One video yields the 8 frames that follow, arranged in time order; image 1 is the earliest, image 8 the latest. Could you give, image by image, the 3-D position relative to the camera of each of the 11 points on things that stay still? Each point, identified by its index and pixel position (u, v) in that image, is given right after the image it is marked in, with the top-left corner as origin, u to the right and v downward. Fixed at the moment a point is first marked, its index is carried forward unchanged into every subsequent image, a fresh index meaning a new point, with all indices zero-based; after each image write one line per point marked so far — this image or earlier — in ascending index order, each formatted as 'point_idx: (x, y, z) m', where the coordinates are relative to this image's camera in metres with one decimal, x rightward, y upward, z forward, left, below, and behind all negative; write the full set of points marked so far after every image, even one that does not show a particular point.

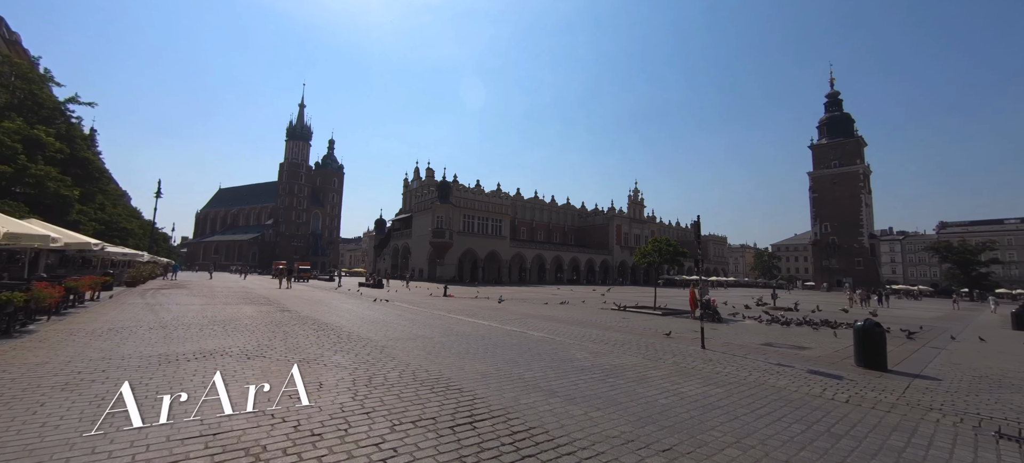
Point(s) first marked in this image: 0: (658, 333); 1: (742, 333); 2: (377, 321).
0: (+4.6, -3.2, +12.5) m
1: (+7.9, -3.4, +13.7) m
2: (-4.3, -2.8, +12.7) m
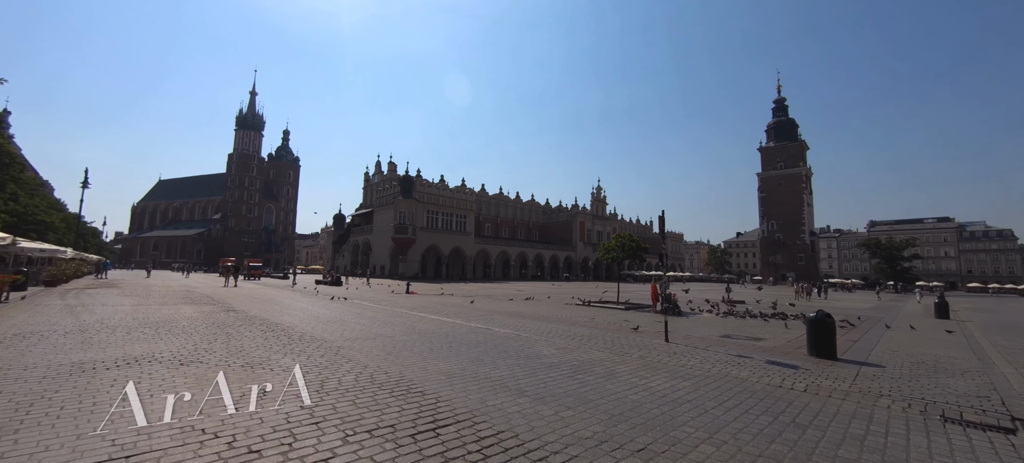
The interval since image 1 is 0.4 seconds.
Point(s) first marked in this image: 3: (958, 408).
0: (+3.5, -3.0, +12.6) m
1: (+6.7, -3.2, +14.1) m
2: (-5.3, -2.6, +12.0) m
3: (+6.7, -2.7, +6.0) m
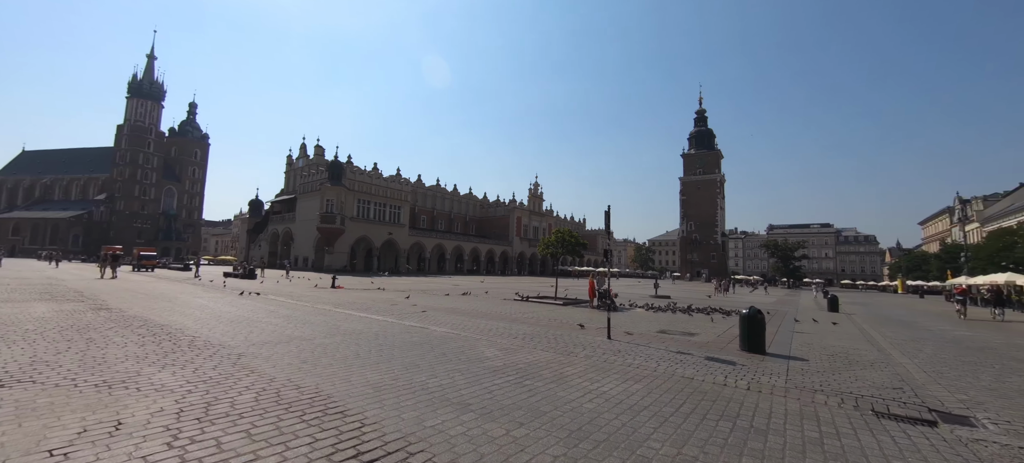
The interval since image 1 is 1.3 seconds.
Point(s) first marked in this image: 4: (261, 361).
0: (+1.7, -2.9, +12.3) m
1: (+4.5, -3.1, +14.3) m
2: (-7.0, -2.3, +10.3) m
3: (+5.9, -2.7, +6.3) m
4: (-3.9, -2.0, +6.2) m
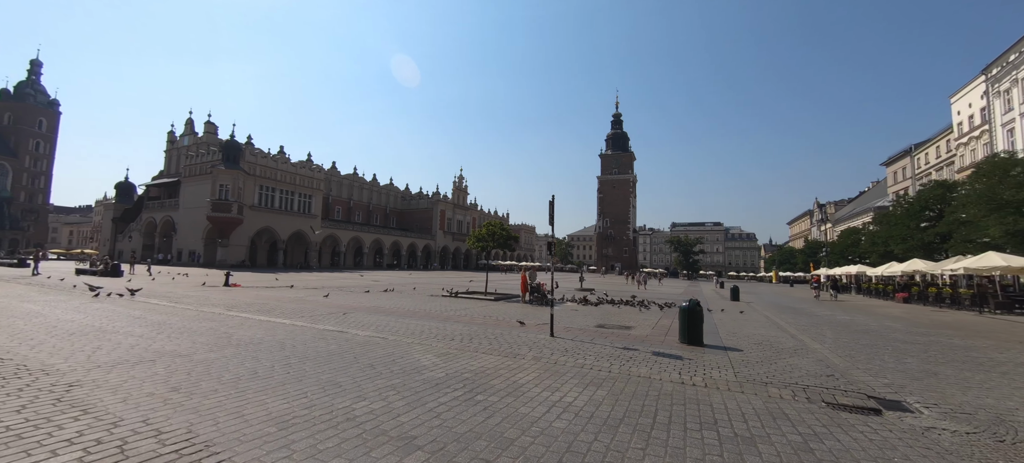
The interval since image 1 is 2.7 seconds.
0: (-0.2, -2.6, +11.5) m
1: (+2.2, -2.8, +13.9) m
2: (-8.3, -1.9, +7.9) m
3: (+5.0, -2.5, +6.4) m
4: (-4.5, -1.8, +4.4) m
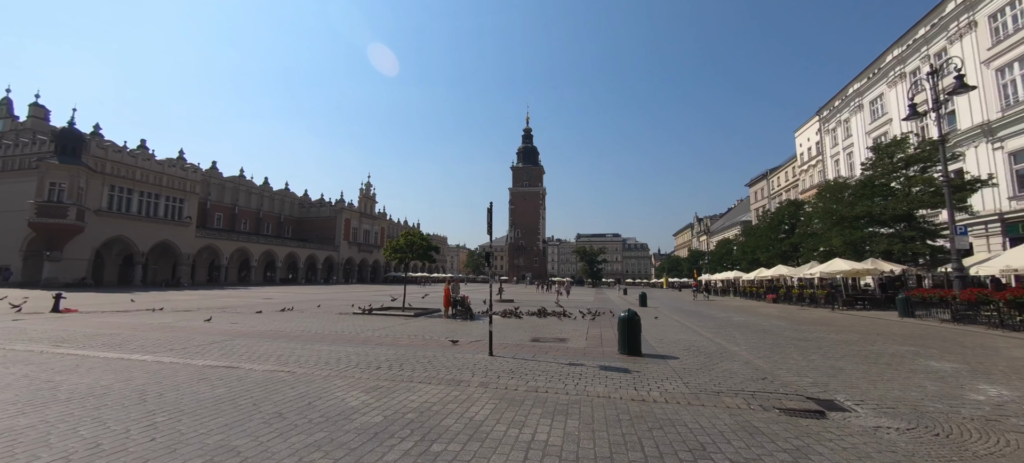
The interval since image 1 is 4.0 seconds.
0: (-2.0, -2.8, +10.3) m
1: (-0.2, -3.2, +13.2) m
2: (-9.1, -2.0, +5.0) m
3: (+4.3, -2.7, +6.5) m
4: (-4.6, -1.8, +2.5) m
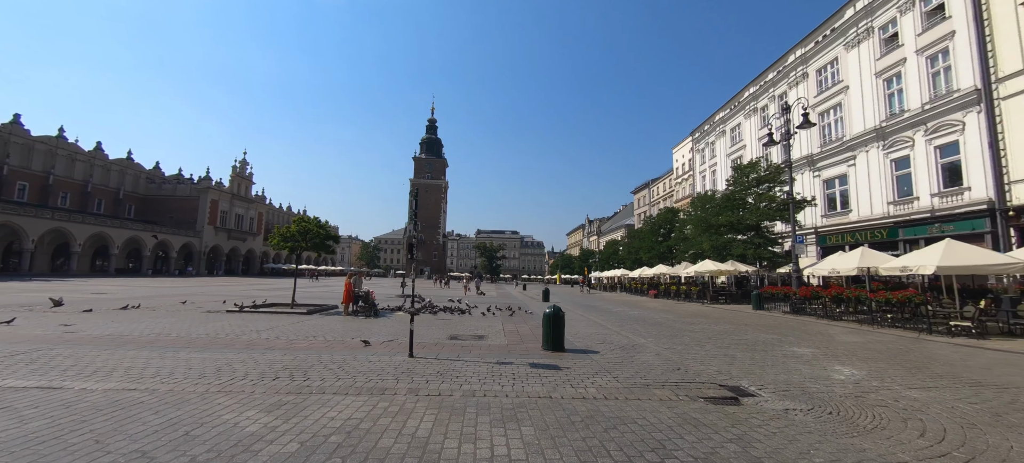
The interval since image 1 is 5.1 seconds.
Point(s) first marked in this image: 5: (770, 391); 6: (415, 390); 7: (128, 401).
0: (-3.9, -2.5, +9.0) m
1: (-2.9, -2.9, +12.3) m
2: (-9.3, -1.5, +2.1) m
3: (+3.1, -2.7, +7.0) m
4: (-4.3, -1.5, +0.8) m
5: (+4.4, -2.7, +6.9) m
6: (-1.4, -2.3, +6.0) m
7: (-4.8, -2.1, +5.0) m
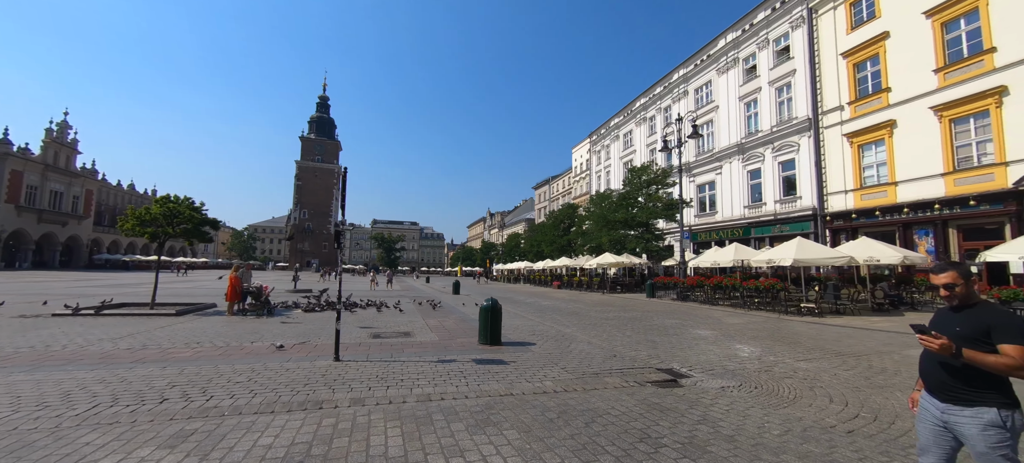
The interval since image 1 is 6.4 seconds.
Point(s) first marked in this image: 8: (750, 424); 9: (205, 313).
0: (-5.1, -2.2, +7.4) m
1: (-5.0, -2.5, +10.9) m
2: (-8.5, -1.2, -0.7) m
3: (+2.2, -2.5, +7.3) m
4: (-3.4, -1.3, -0.6) m
5: (+3.5, -2.6, +7.5) m
6: (-1.9, -2.1, +5.1) m
7: (-4.9, -1.8, +3.3) m
8: (+2.8, -2.3, +4.8) m
9: (-9.6, -2.5, +12.6) m
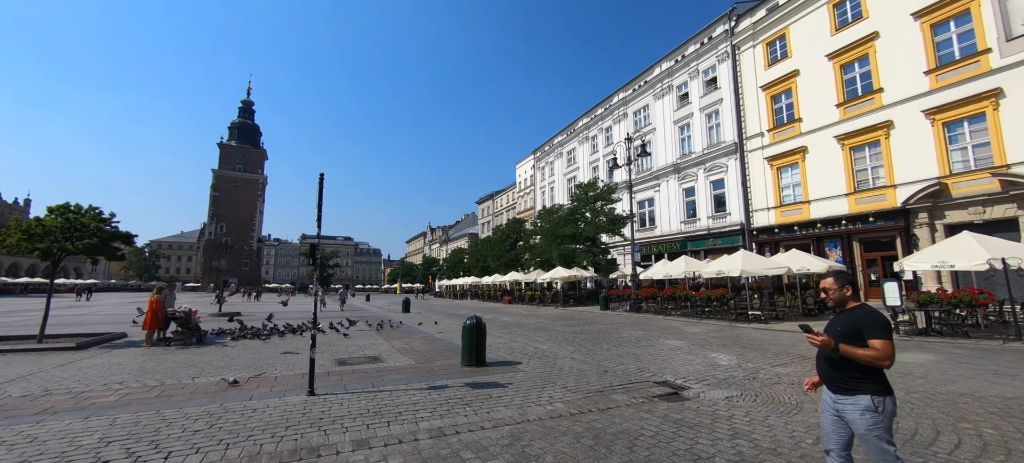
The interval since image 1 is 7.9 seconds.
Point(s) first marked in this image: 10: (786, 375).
0: (-5.0, -2.4, +6.1) m
1: (-5.5, -2.8, +9.5) m
2: (-7.2, -1.1, -2.4) m
3: (+2.2, -2.7, +7.1) m
4: (-2.1, -1.2, -1.5) m
5: (+3.4, -2.8, +7.5) m
6: (-1.6, -2.2, +4.3) m
7: (-4.3, -1.9, +2.1) m
8: (+3.2, -2.4, +4.7) m
9: (-10.4, -2.9, +10.5) m
10: (+5.3, -2.8, +7.9) m
